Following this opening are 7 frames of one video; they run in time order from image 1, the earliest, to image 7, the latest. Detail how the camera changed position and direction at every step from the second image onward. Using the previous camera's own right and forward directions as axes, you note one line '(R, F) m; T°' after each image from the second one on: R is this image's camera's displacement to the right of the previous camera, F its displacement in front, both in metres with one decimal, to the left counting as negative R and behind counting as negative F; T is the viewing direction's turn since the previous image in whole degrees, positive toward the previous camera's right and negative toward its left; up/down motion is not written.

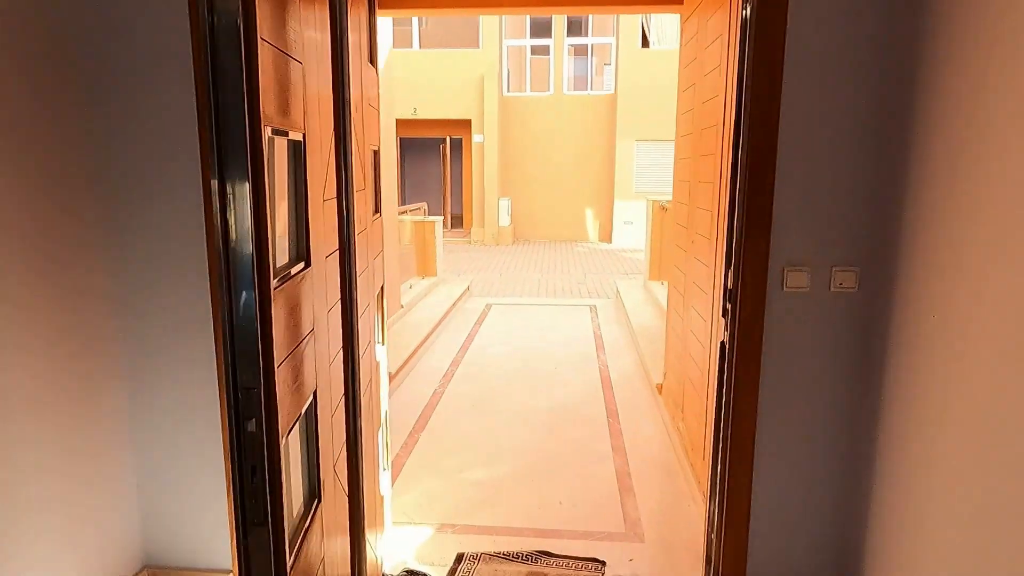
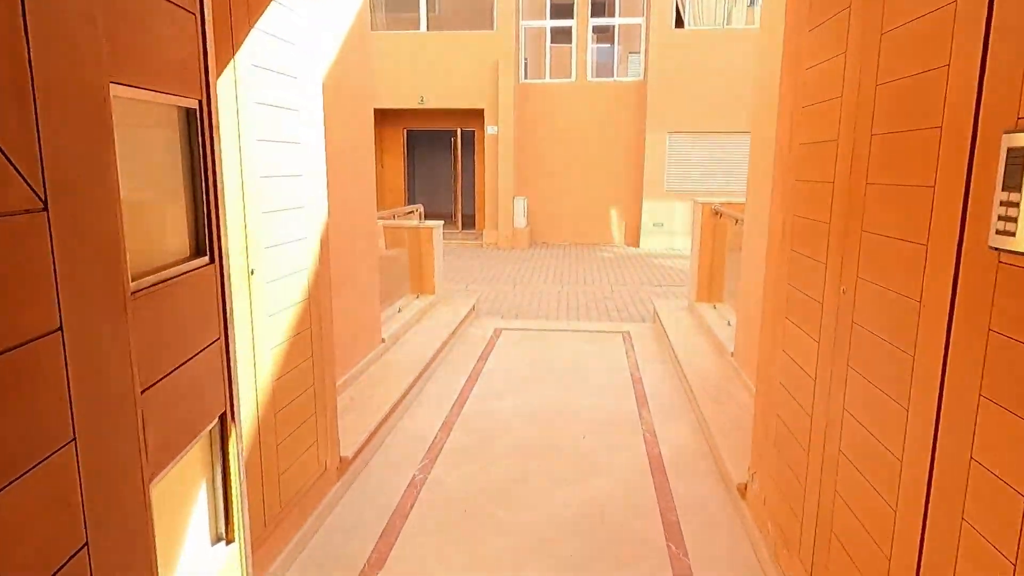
(0.0, +1.5) m; -1°
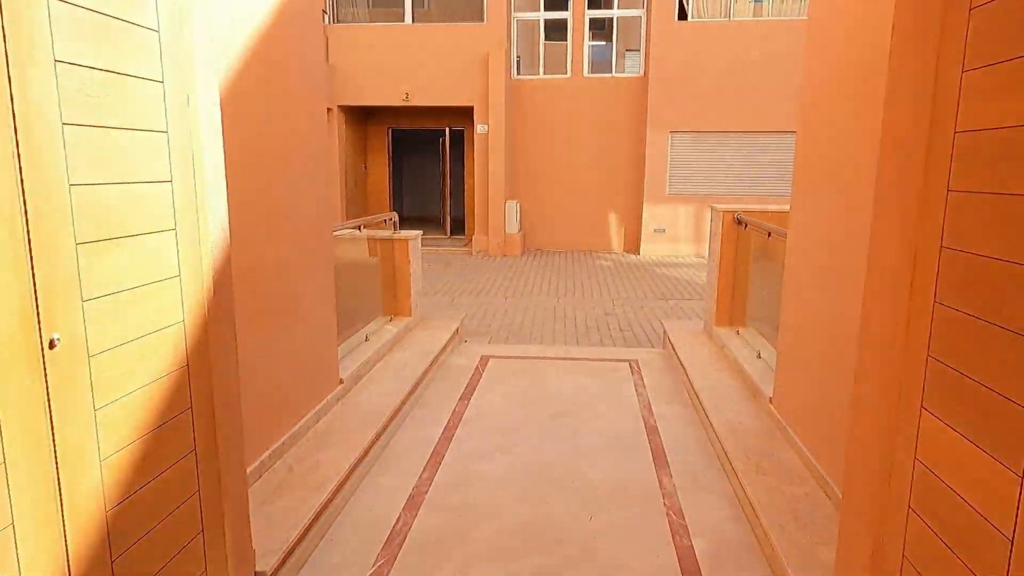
(0.0, +0.9) m; +1°
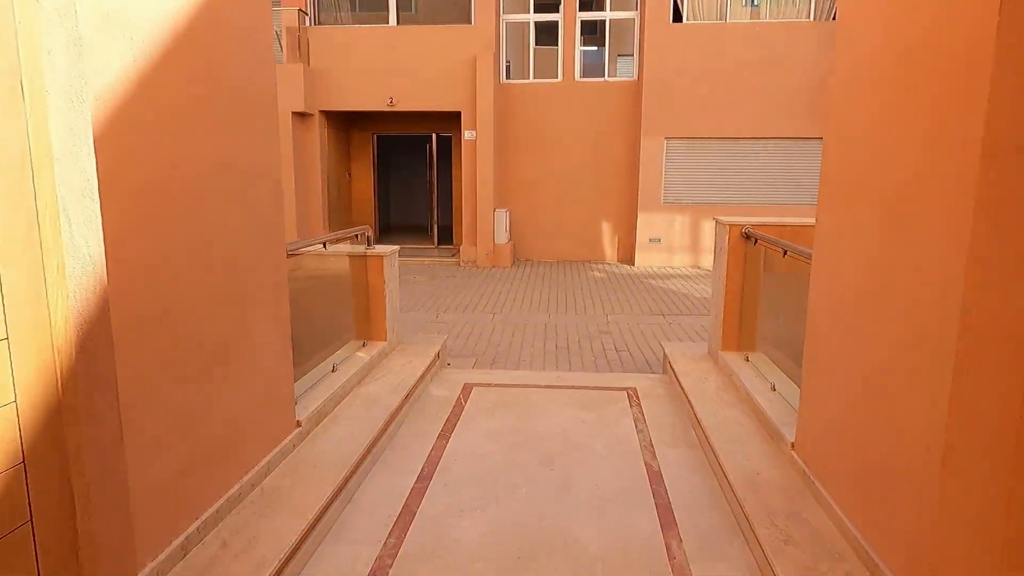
(0.0, +0.5) m; +1°
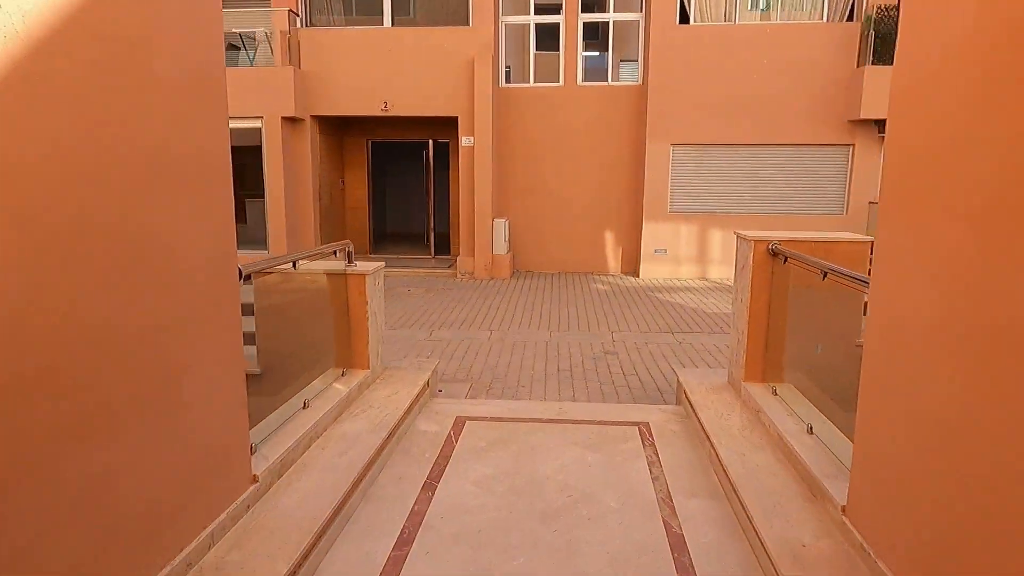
(0.0, +0.5) m; 0°
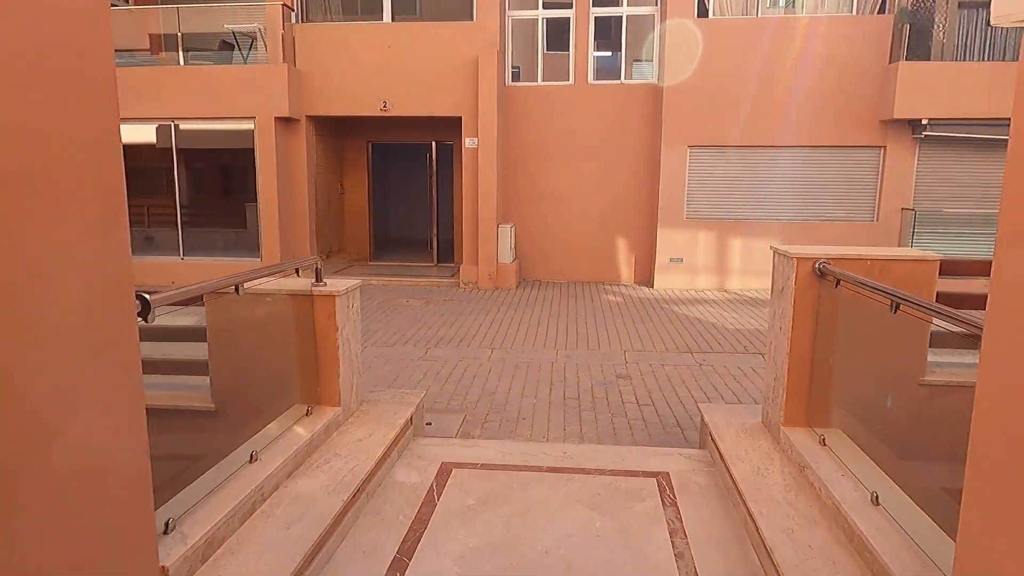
(+0.1, +0.7) m; -1°
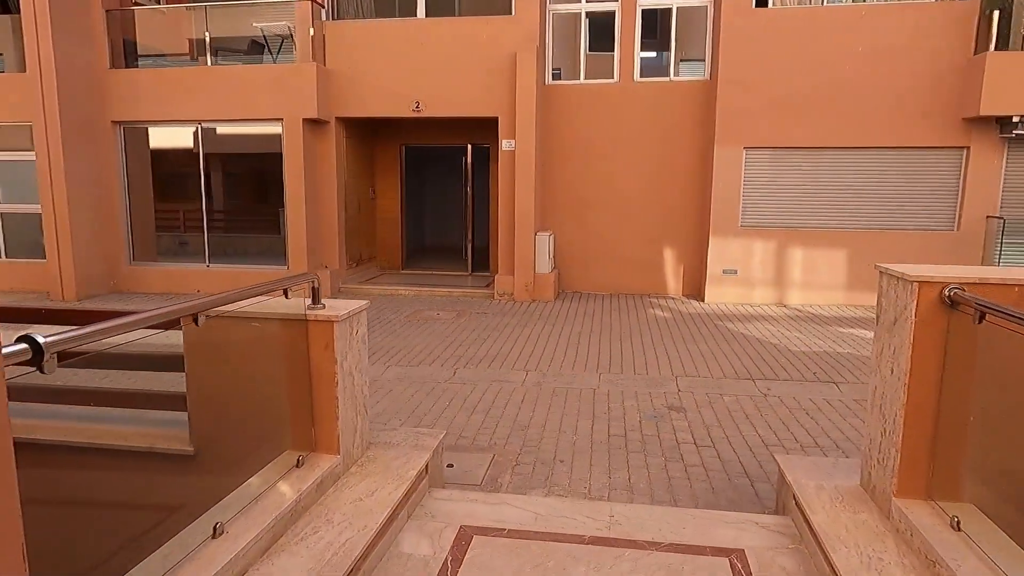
(0.0, +0.7) m; -3°
